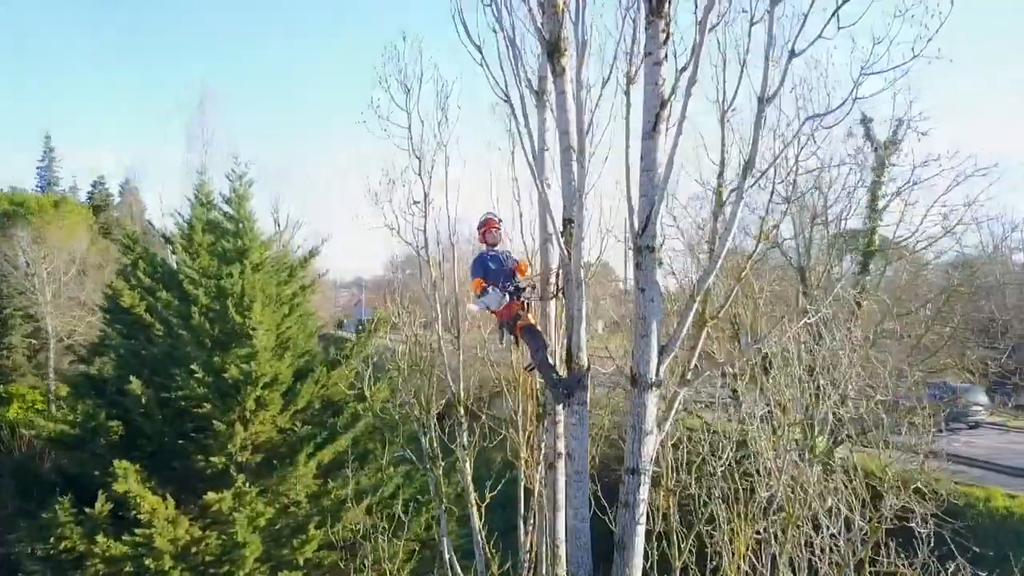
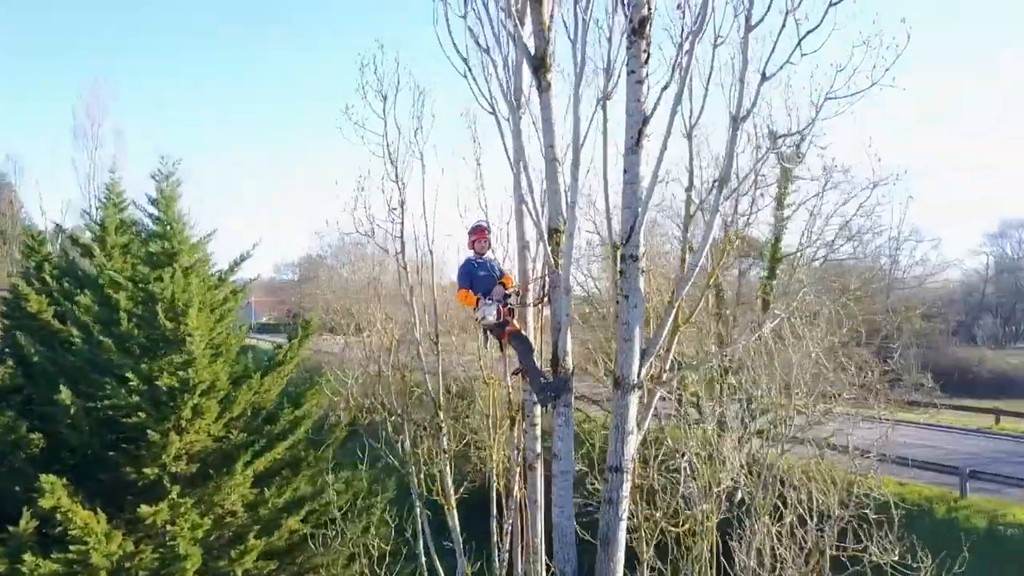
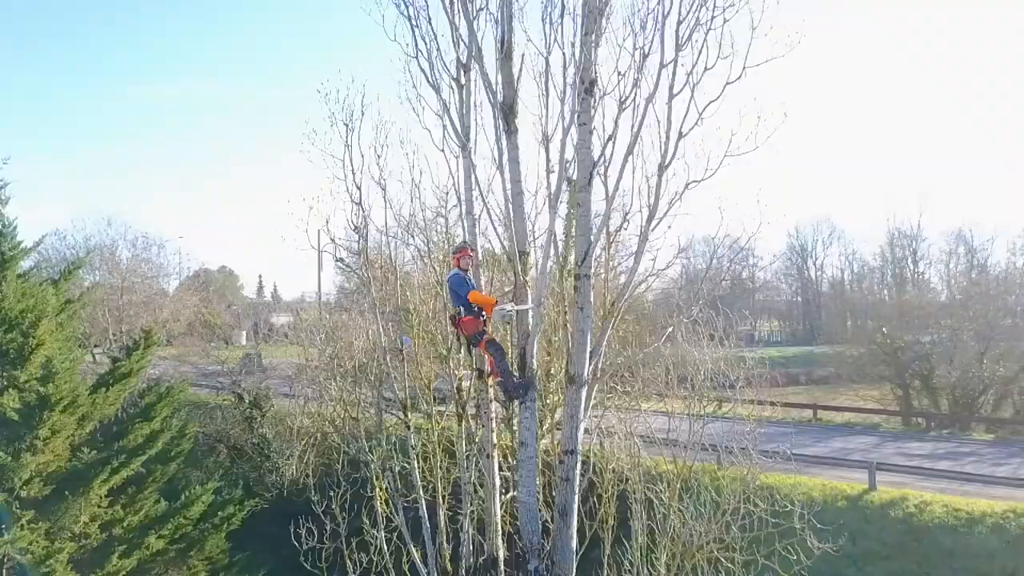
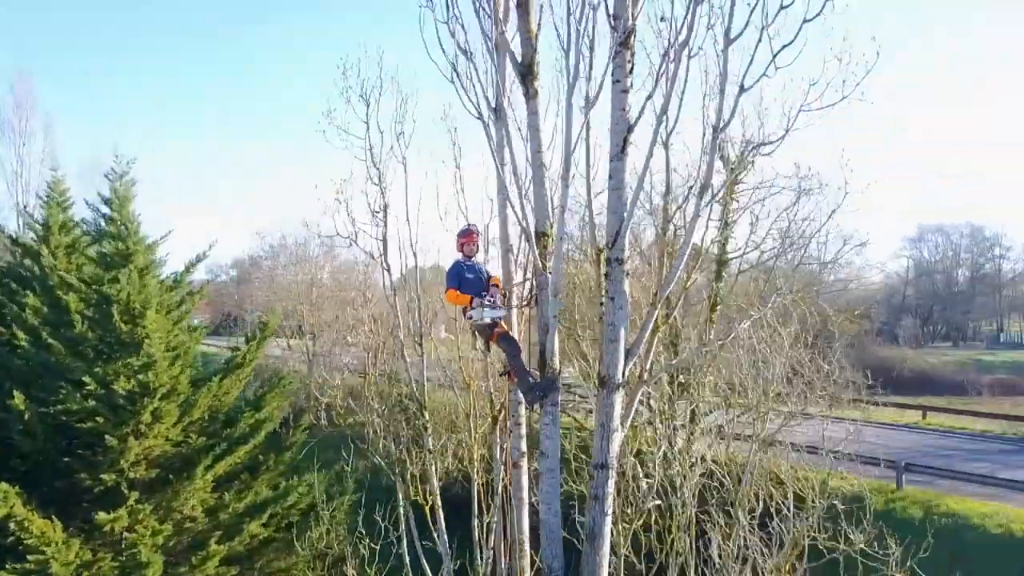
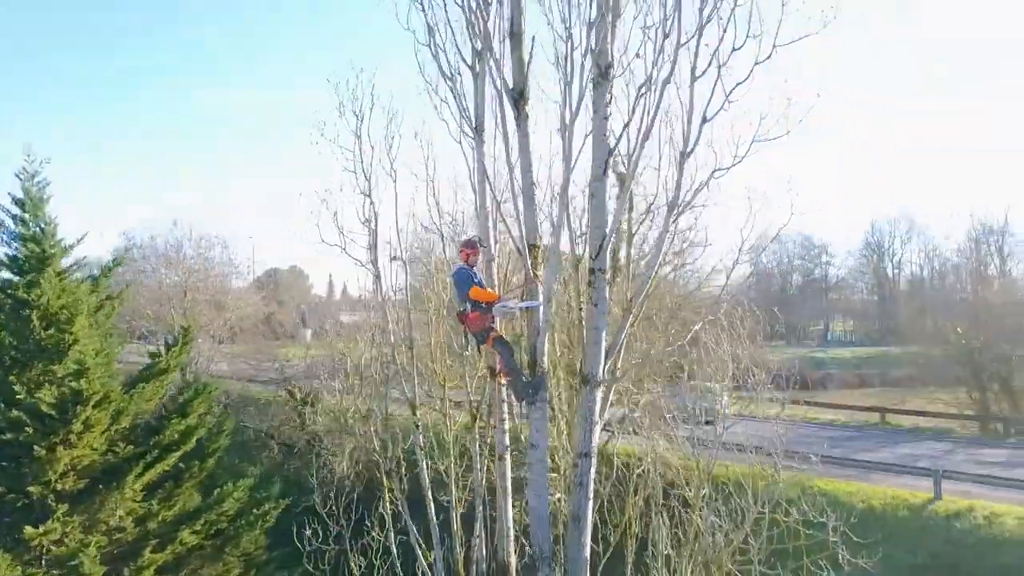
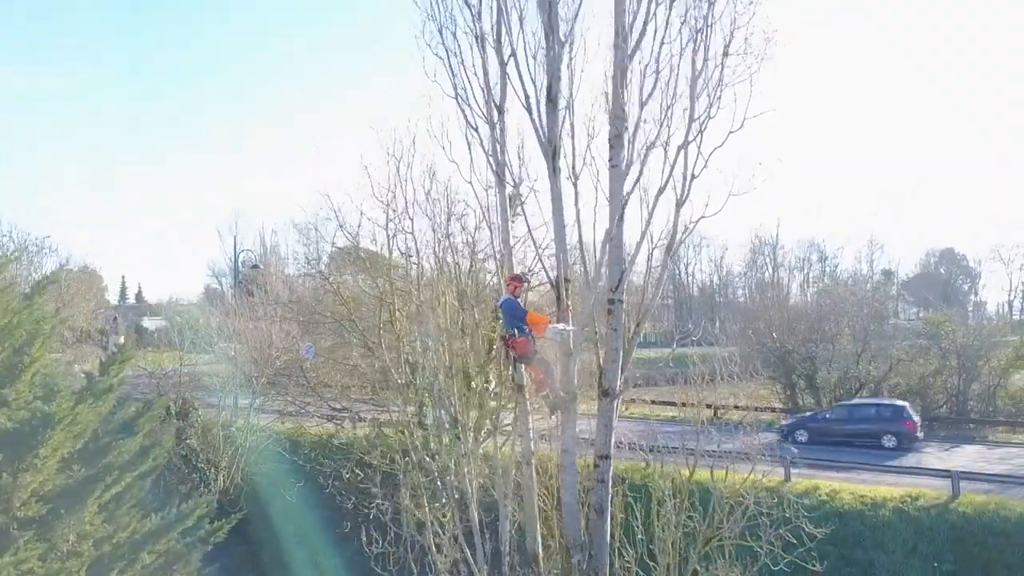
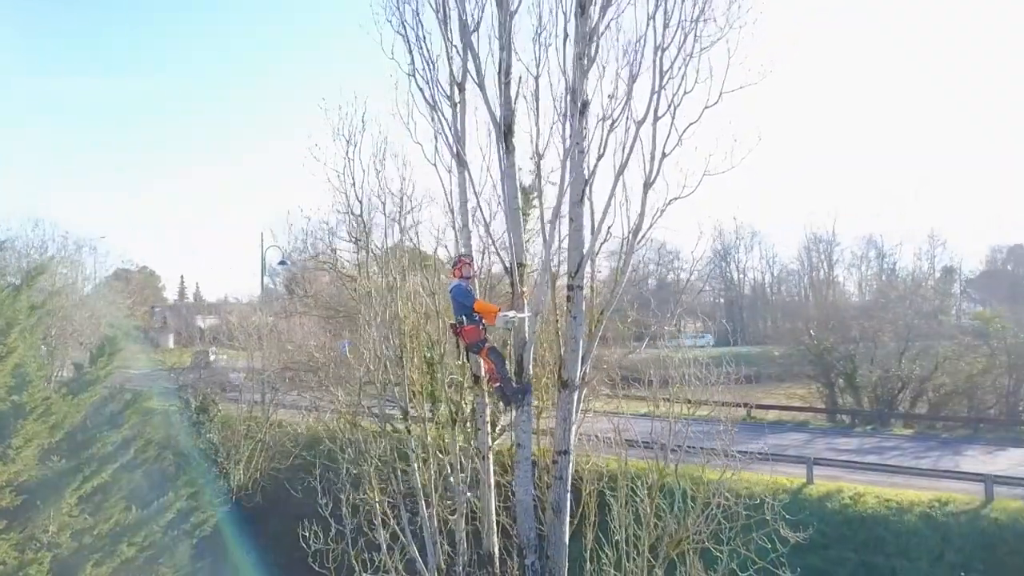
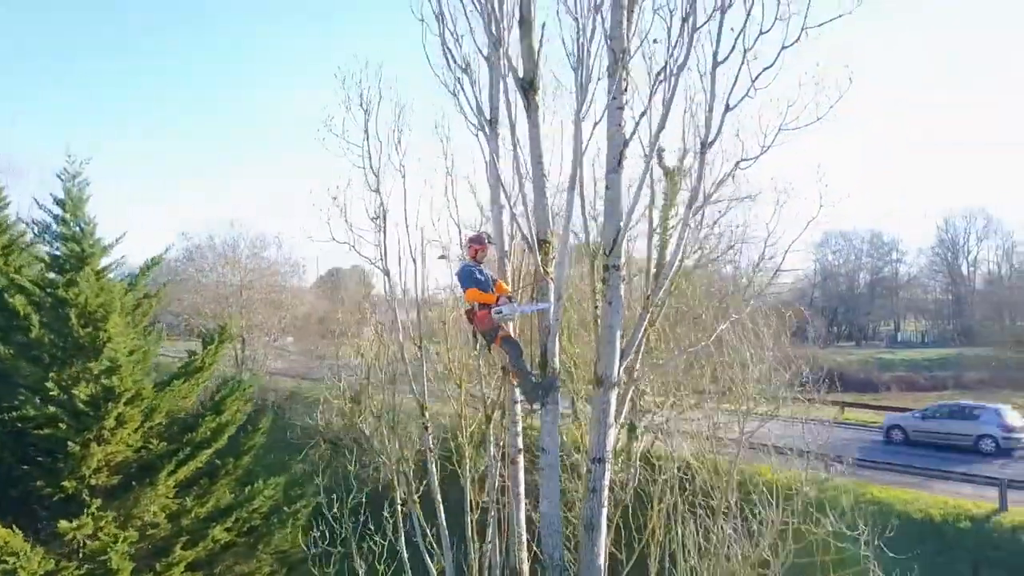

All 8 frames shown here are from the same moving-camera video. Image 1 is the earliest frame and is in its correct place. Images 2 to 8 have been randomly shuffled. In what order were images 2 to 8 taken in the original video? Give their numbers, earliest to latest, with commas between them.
2, 4, 8, 5, 3, 7, 6
